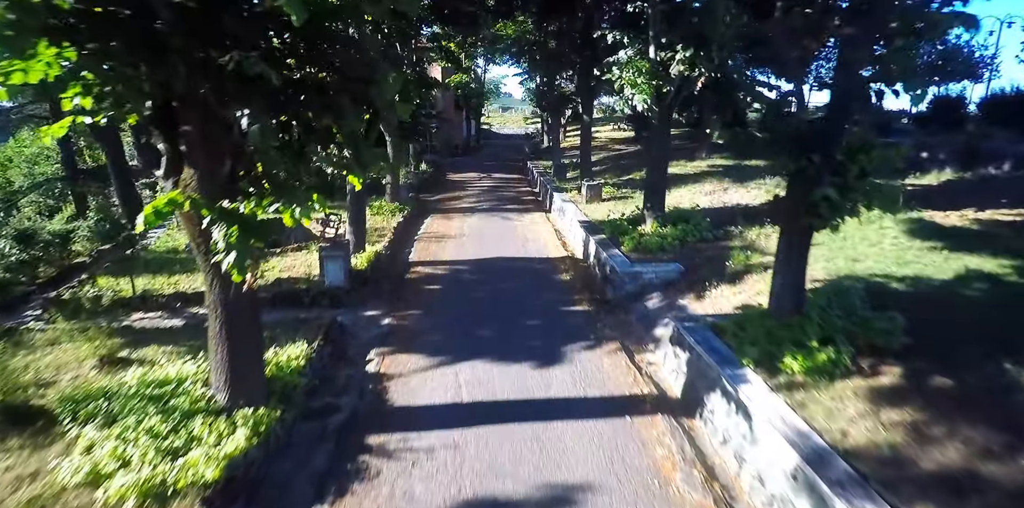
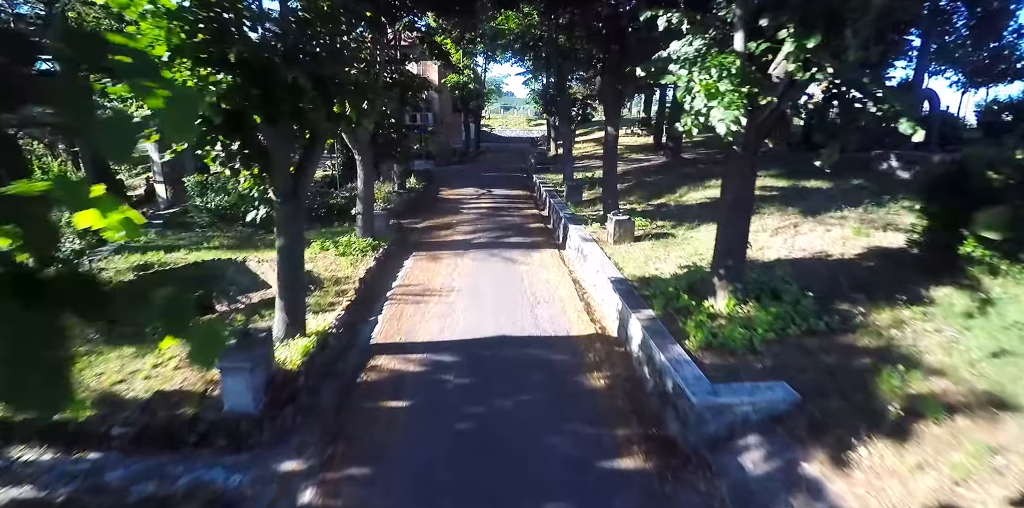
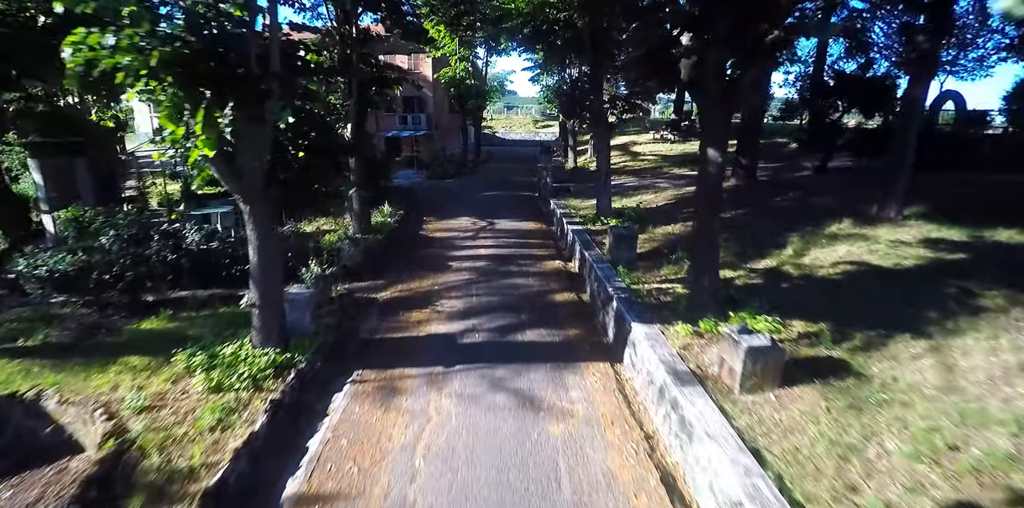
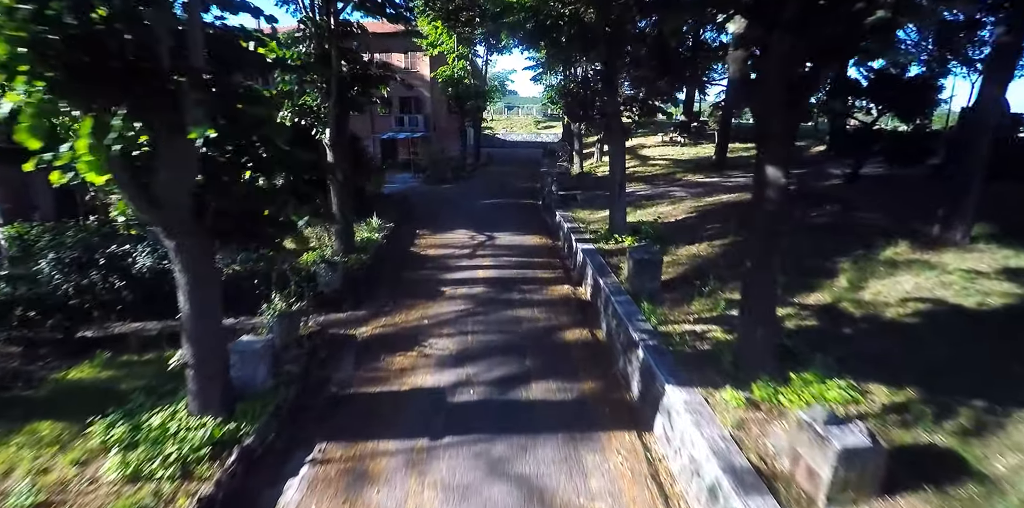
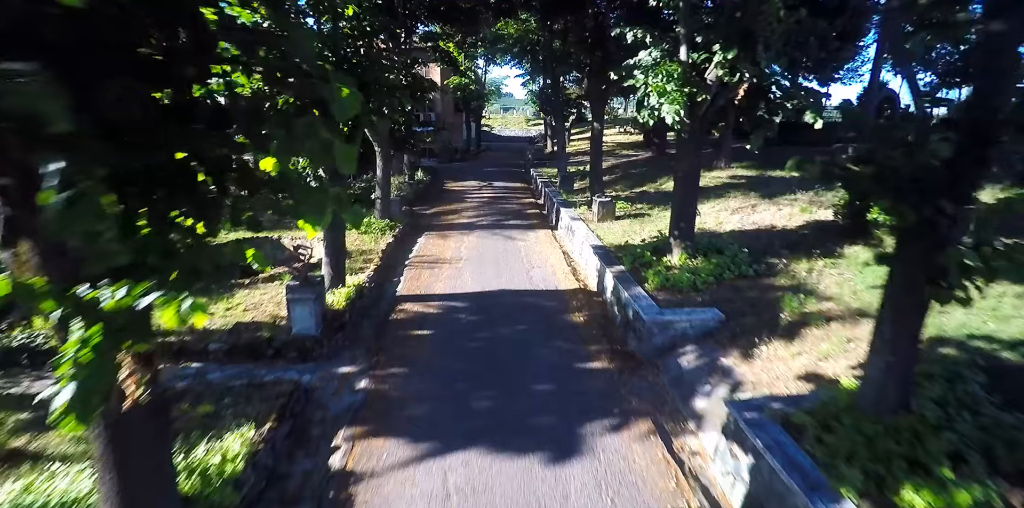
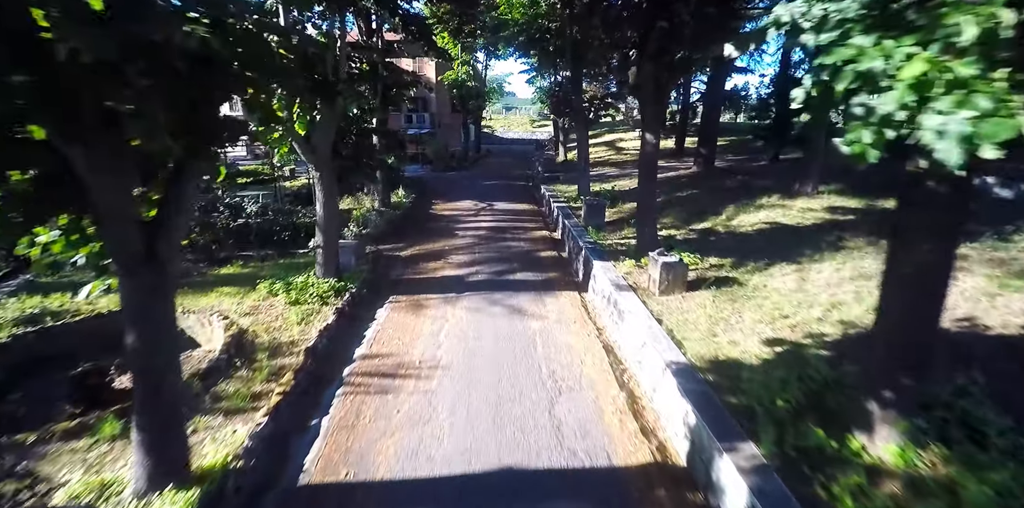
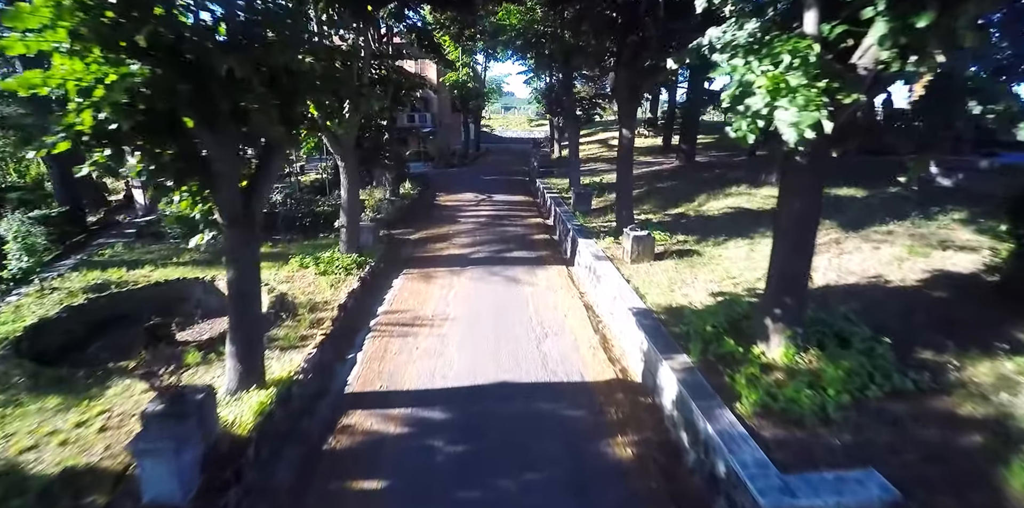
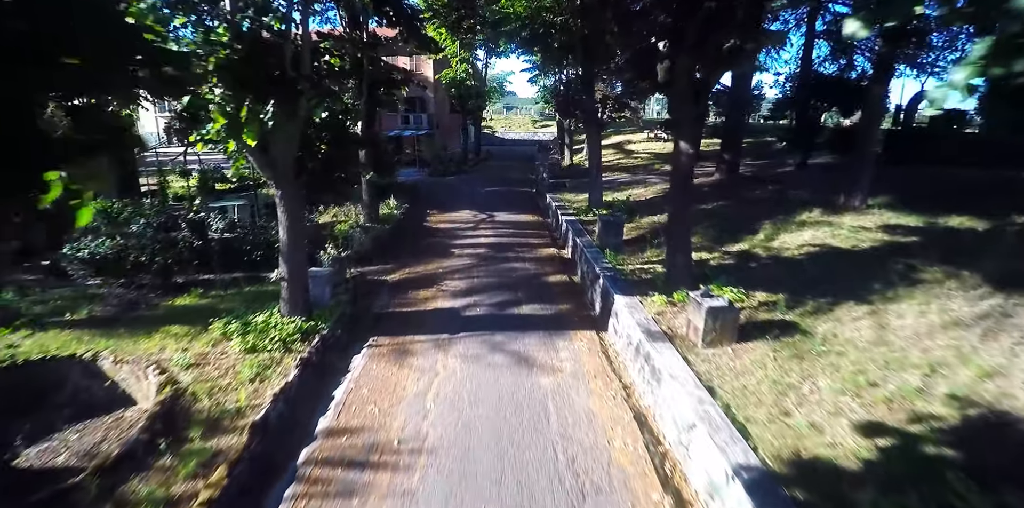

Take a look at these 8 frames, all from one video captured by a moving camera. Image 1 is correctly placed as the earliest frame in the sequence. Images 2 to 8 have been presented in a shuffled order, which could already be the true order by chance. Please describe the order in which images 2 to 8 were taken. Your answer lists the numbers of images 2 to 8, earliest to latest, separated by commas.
5, 2, 7, 6, 8, 3, 4
